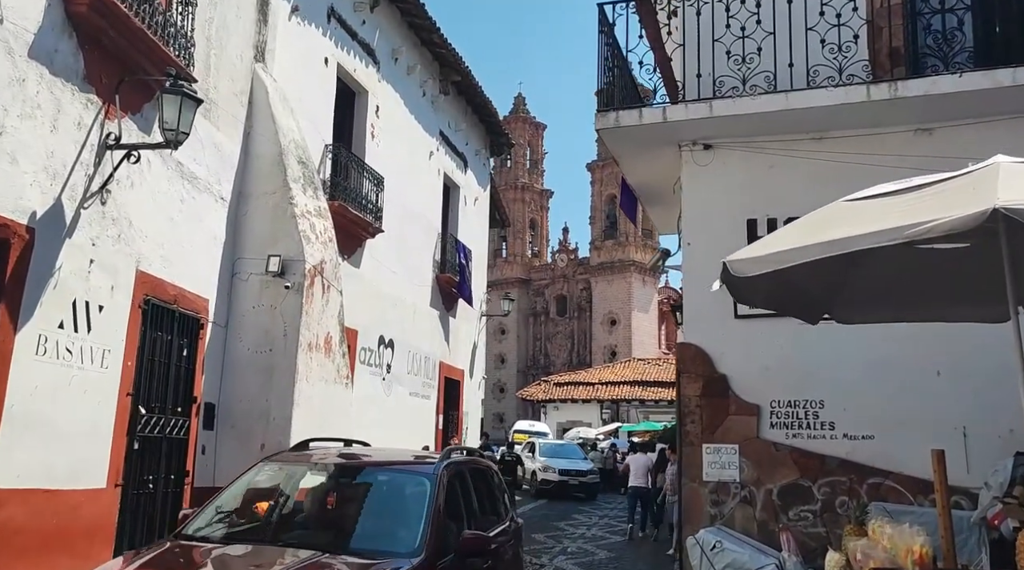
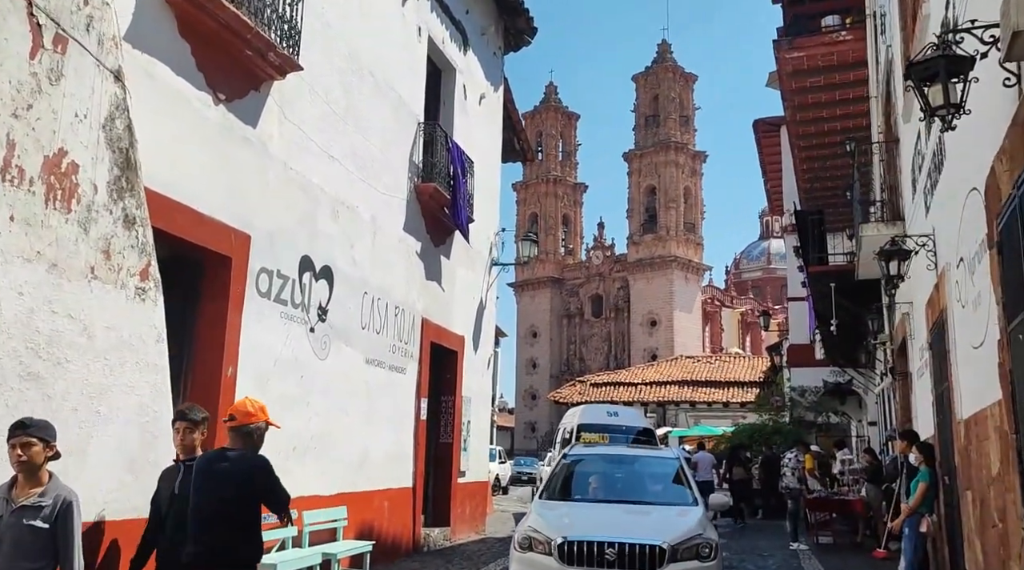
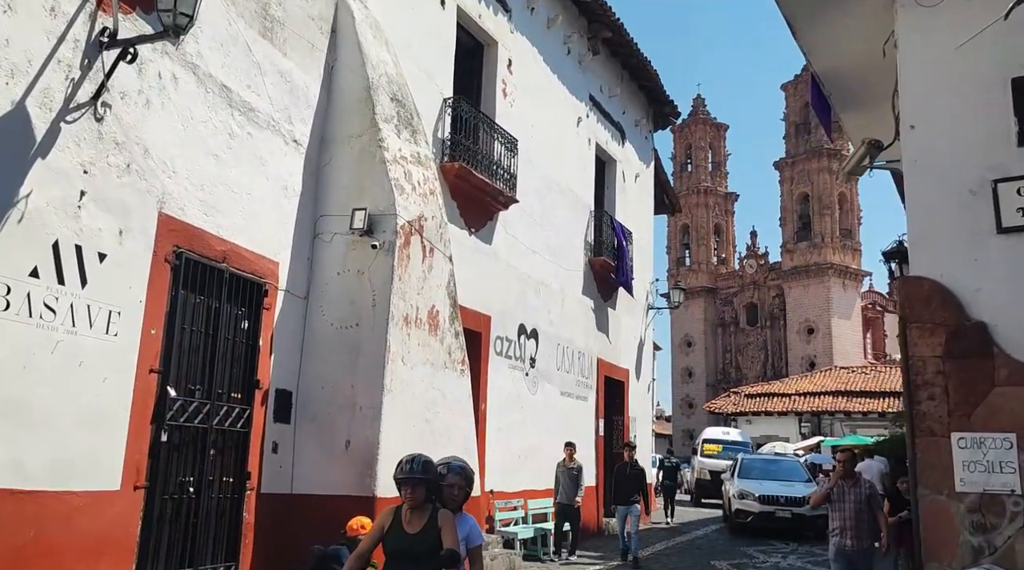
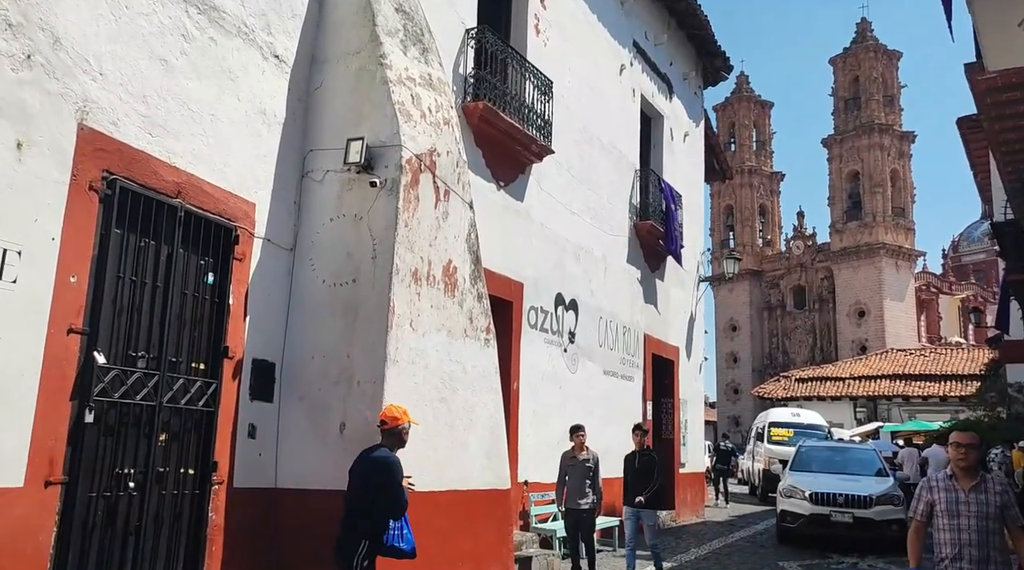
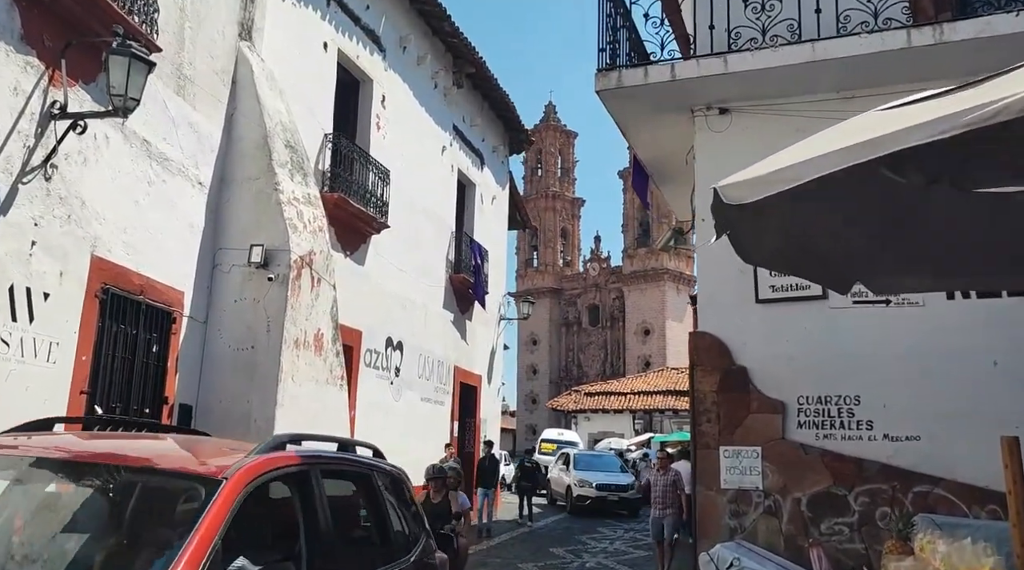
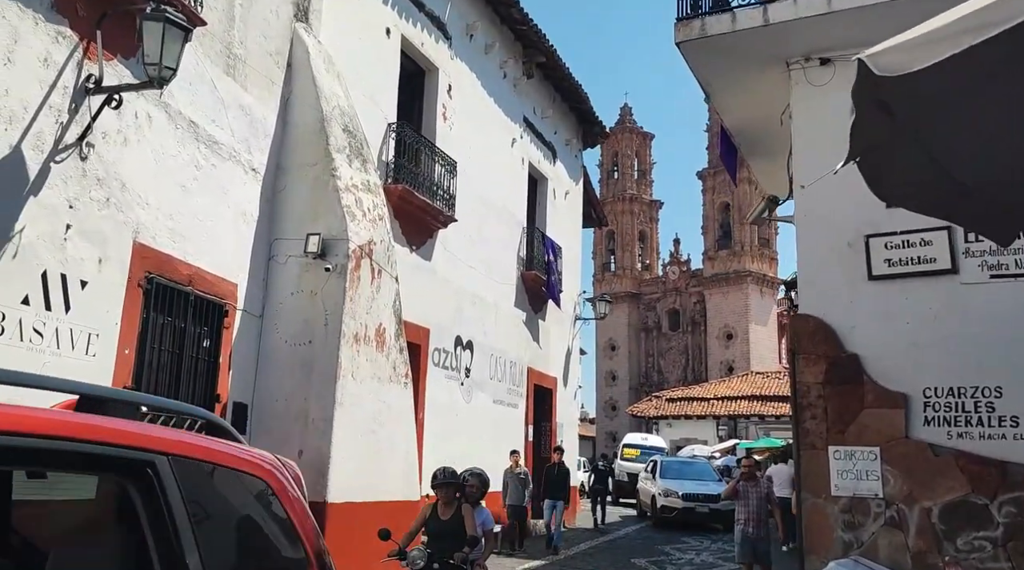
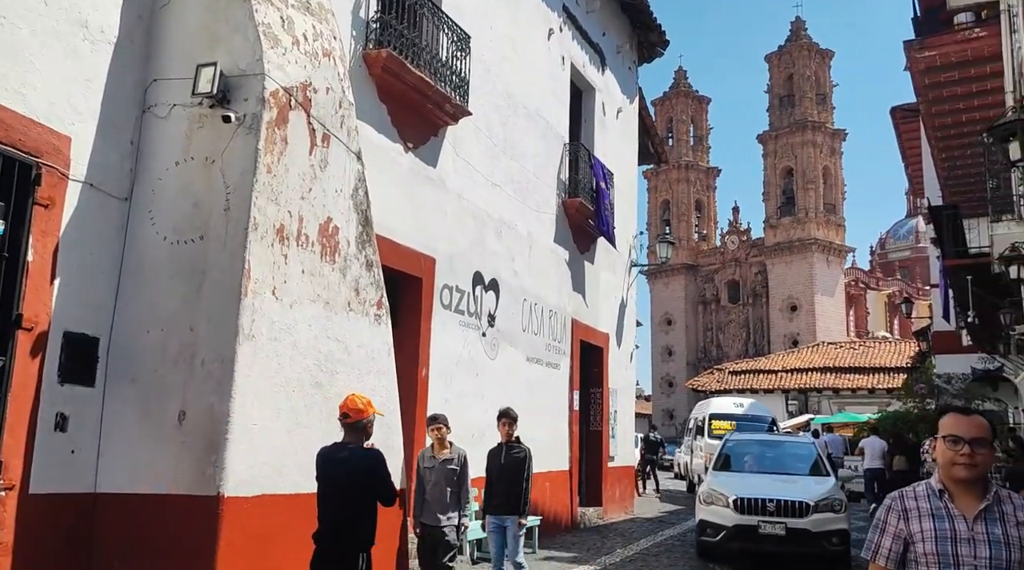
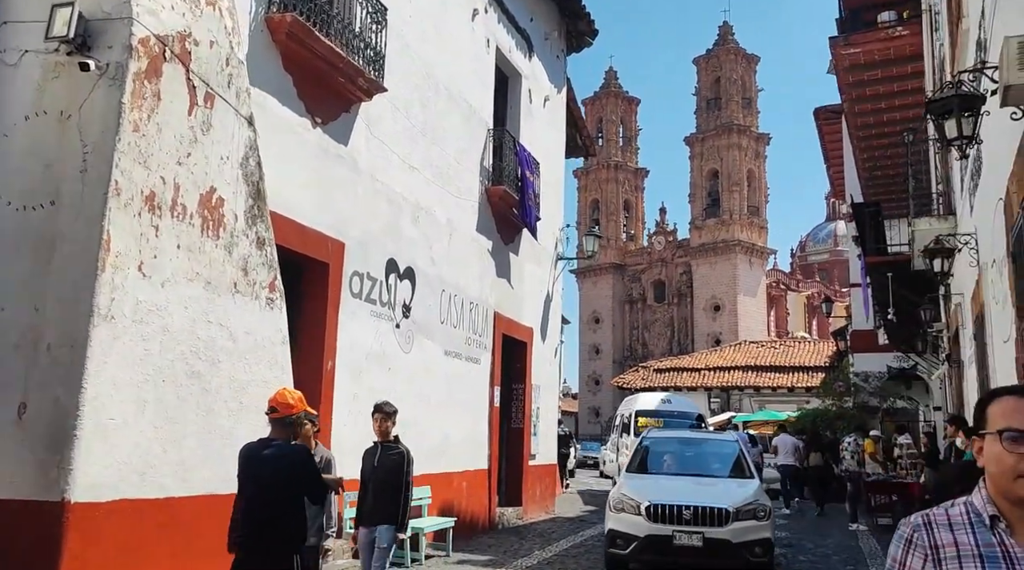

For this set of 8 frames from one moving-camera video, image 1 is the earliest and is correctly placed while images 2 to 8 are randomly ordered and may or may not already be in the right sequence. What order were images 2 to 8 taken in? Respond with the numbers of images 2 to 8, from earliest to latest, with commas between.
5, 6, 3, 4, 7, 8, 2
